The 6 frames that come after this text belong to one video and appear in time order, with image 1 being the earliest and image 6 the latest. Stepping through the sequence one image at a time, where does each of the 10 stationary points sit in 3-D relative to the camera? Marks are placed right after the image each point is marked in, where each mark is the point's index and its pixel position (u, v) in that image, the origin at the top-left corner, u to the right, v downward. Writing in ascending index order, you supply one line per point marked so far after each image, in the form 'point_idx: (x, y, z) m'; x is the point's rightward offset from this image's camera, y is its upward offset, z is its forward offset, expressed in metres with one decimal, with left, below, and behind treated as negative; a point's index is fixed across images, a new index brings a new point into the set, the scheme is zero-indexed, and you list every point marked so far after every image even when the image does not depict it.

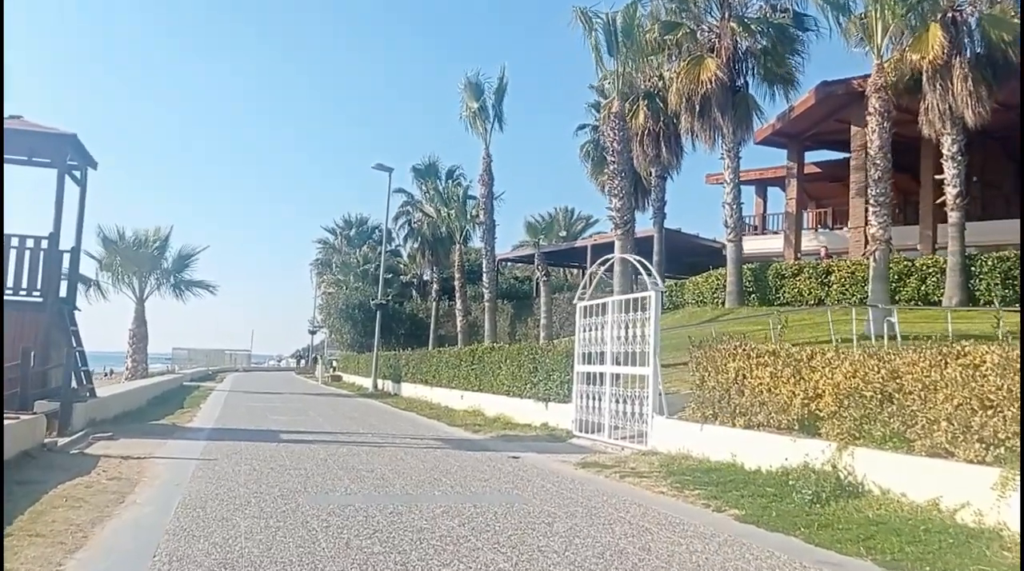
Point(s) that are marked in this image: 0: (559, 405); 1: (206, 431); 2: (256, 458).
0: (+0.8, -2.1, +16.5) m
1: (-5.1, -2.4, +15.6) m
2: (-3.1, -2.1, +11.6) m
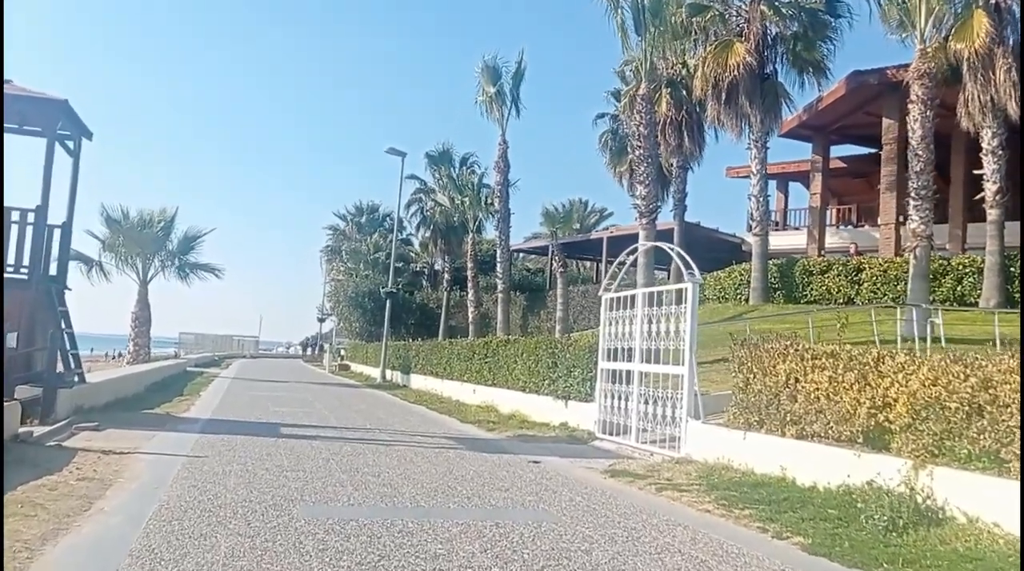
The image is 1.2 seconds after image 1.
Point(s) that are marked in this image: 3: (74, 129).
0: (+1.1, -1.9, +15.3) m
1: (-4.8, -2.1, +14.6) m
2: (-2.9, -1.9, +10.5) m
3: (-7.3, +2.6, +15.7) m
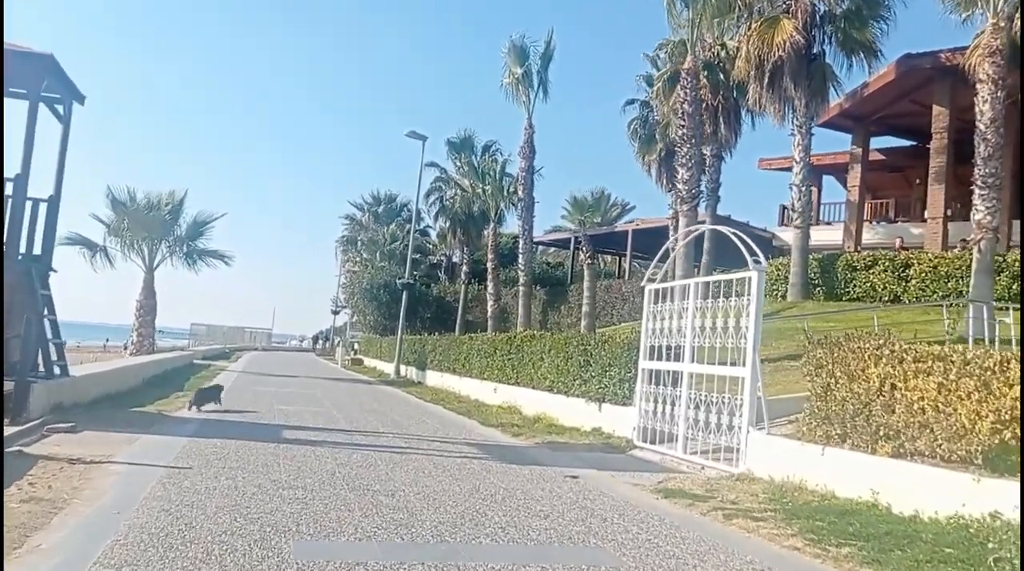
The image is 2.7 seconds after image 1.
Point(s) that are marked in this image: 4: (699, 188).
0: (+1.5, -1.8, +13.8) m
1: (-4.4, -1.9, +13.1) m
2: (-2.5, -1.7, +9.0) m
3: (-6.8, +2.8, +14.3) m
4: (+3.9, +2.0, +19.6) m
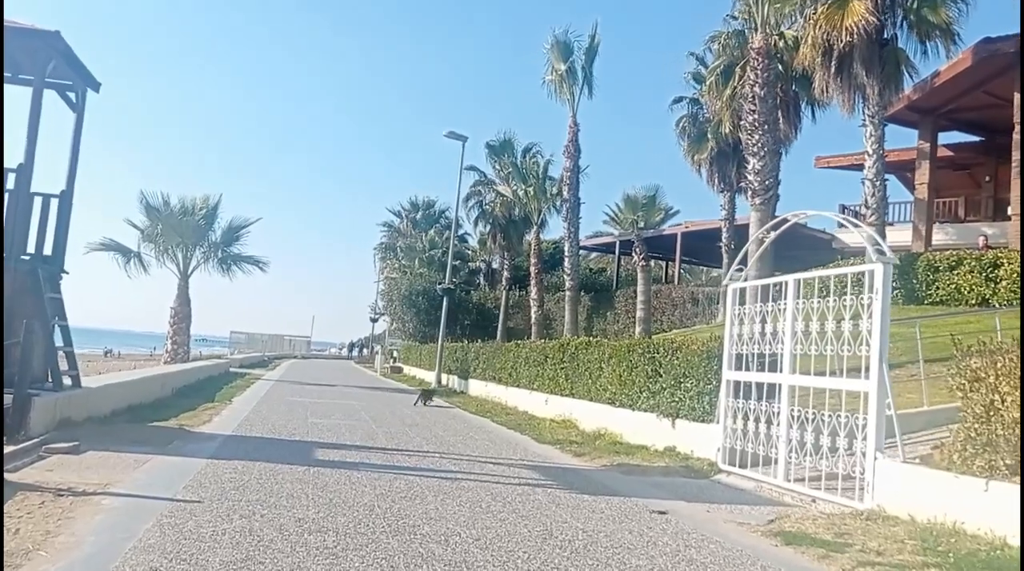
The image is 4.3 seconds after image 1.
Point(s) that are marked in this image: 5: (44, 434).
0: (+2.3, -1.8, +12.0) m
1: (-3.6, -1.9, +11.6) m
2: (-1.9, -1.7, +7.4) m
3: (-6.0, +2.8, +12.9) m
4: (+4.9, +2.0, +17.8) m
5: (-5.3, -1.7, +10.6) m
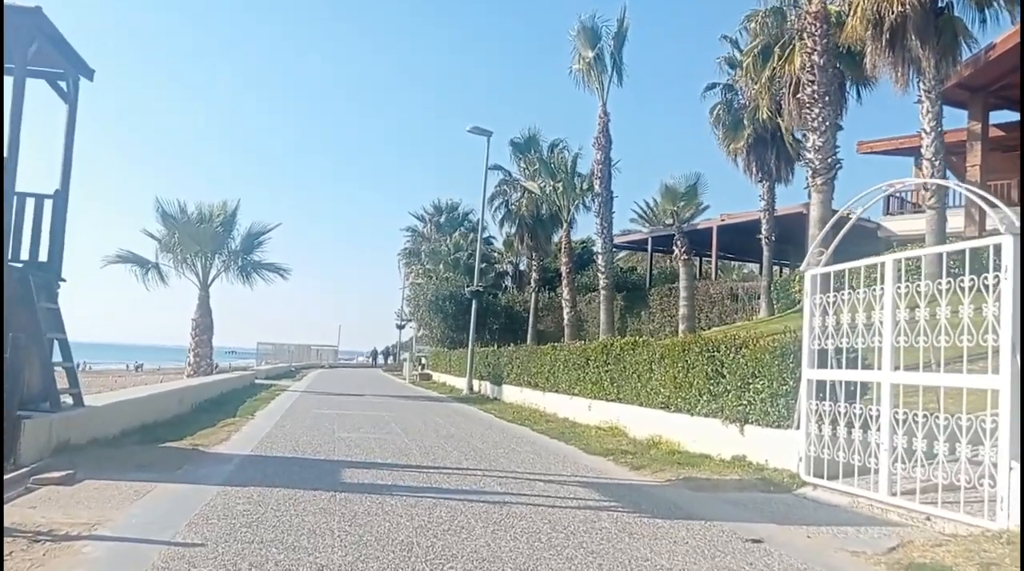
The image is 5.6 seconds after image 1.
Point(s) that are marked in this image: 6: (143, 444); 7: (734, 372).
0: (+2.9, -1.6, +10.7) m
1: (-3.1, -1.9, +10.4) m
2: (-1.5, -1.7, +6.2) m
3: (-5.5, +2.7, +11.8) m
4: (+5.5, +2.2, +16.3) m
5: (-4.8, -1.7, +9.5) m
6: (-4.6, -2.0, +11.8) m
7: (+2.7, -1.1, +11.7) m
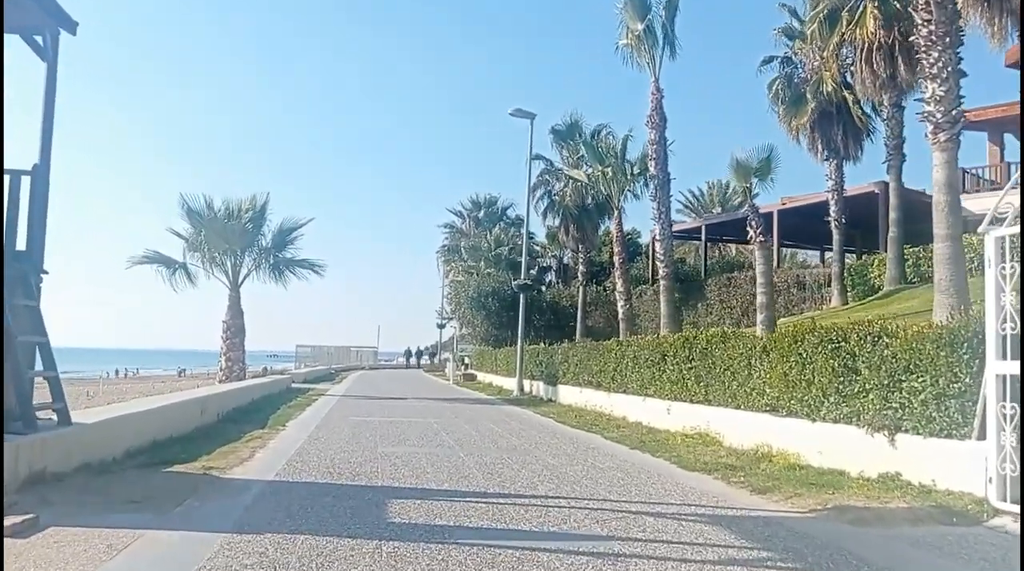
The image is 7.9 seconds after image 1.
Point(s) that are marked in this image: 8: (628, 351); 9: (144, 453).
0: (+3.7, -1.3, +8.2) m
1: (-2.3, -1.8, +8.2) m
2: (-0.9, -1.5, +3.9) m
3: (-4.8, +2.8, +9.7) m
4: (+6.4, +2.5, +13.8) m
5: (-4.0, -1.7, +7.4) m
6: (-3.7, -1.9, +9.7) m
7: (+3.5, -0.8, +9.3) m
8: (+2.2, -1.2, +18.2) m
9: (-4.4, -2.0, +11.3) m
